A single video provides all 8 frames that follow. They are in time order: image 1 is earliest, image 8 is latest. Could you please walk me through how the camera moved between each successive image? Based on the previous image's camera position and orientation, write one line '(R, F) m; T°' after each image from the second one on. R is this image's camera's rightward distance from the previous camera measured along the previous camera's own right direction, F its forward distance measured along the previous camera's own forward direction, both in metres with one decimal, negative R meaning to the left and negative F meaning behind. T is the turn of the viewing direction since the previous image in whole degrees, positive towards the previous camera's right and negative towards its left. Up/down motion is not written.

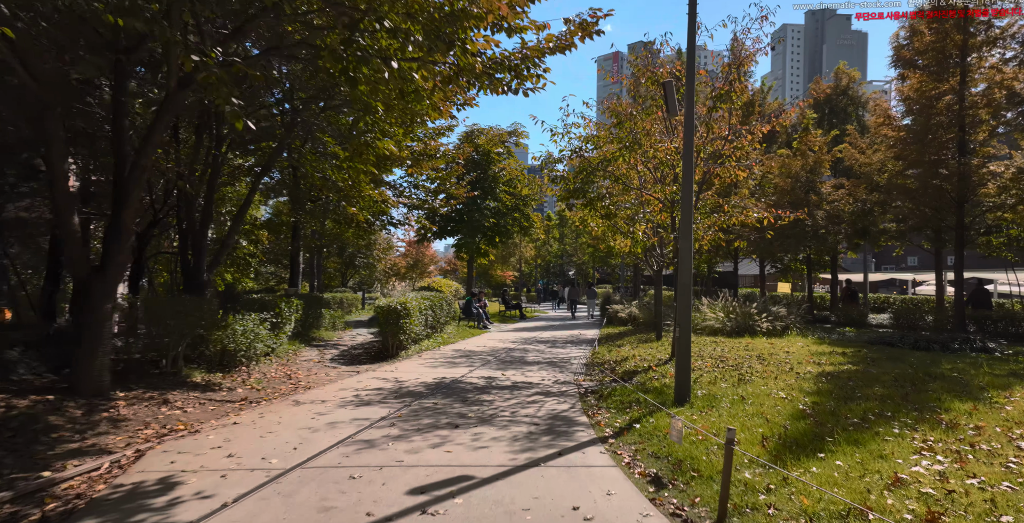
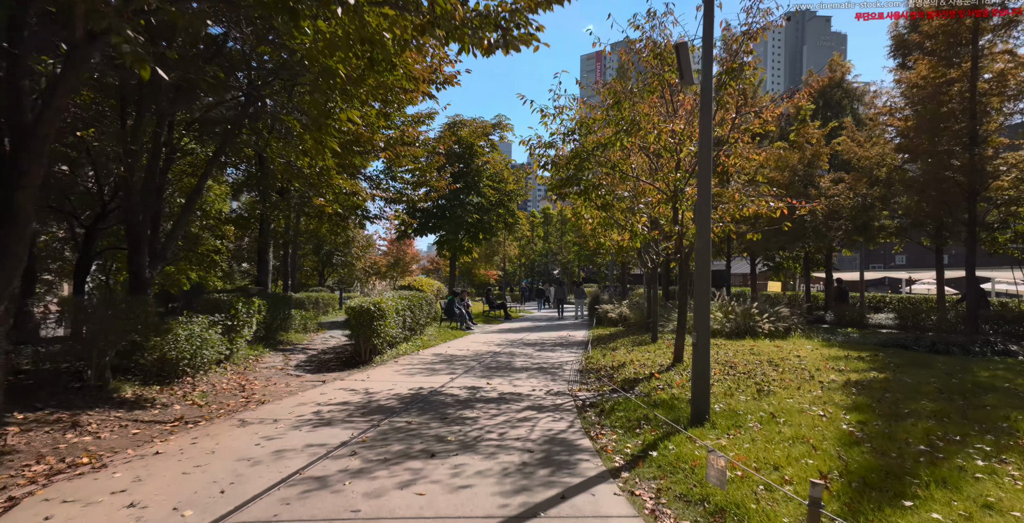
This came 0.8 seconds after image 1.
(0.0, +1.0) m; +2°
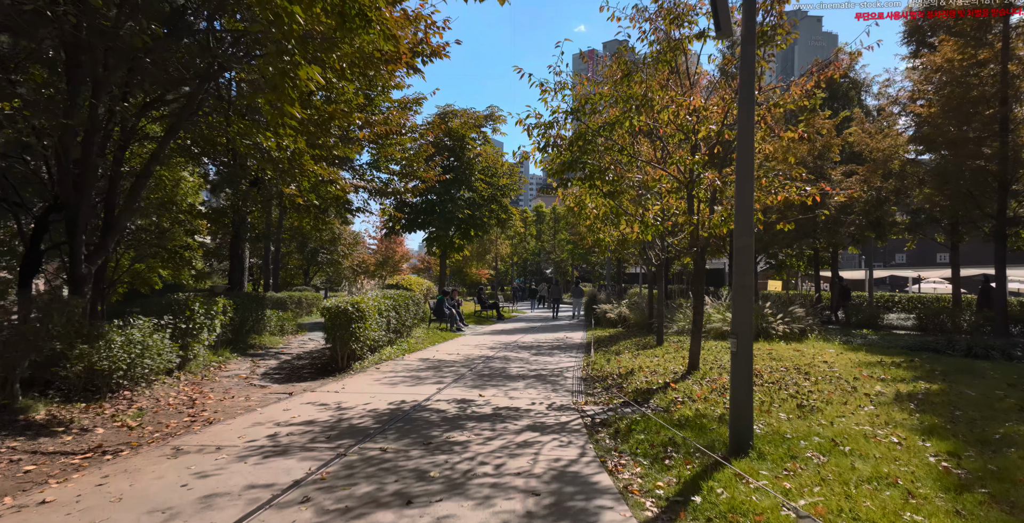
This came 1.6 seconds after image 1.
(-0.1, +1.0) m; +1°
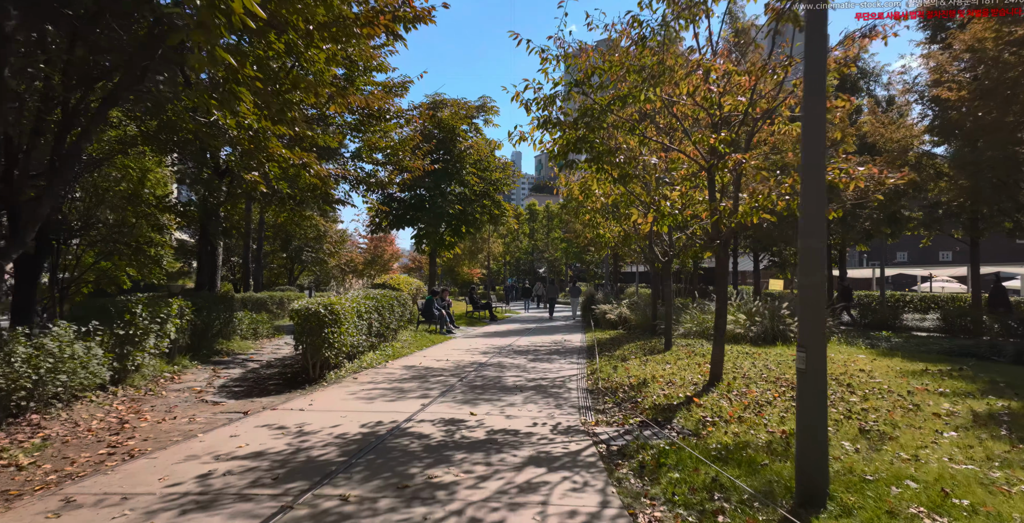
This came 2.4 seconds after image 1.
(-0.1, +1.1) m; +1°
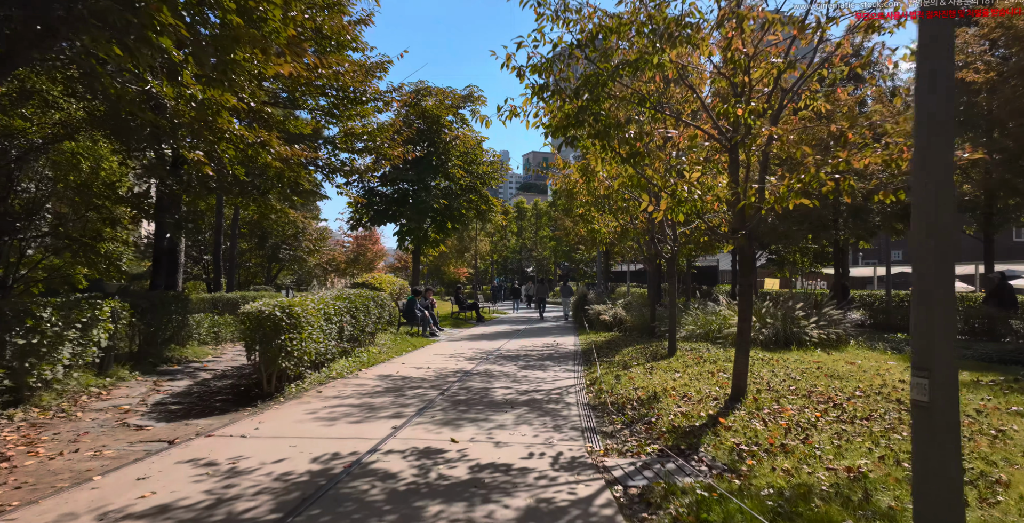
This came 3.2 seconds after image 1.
(0.0, +1.1) m; +1°
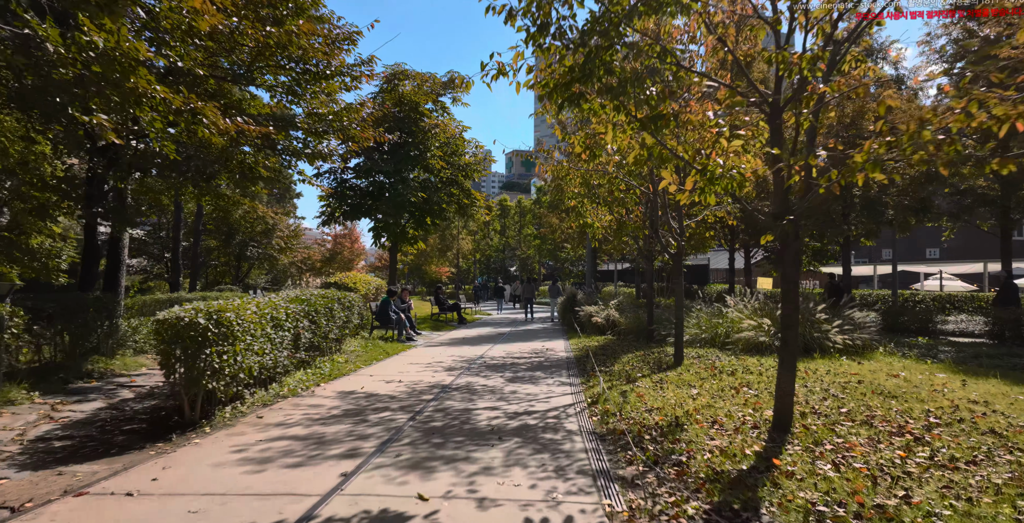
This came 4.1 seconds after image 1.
(0.0, +1.3) m; +2°
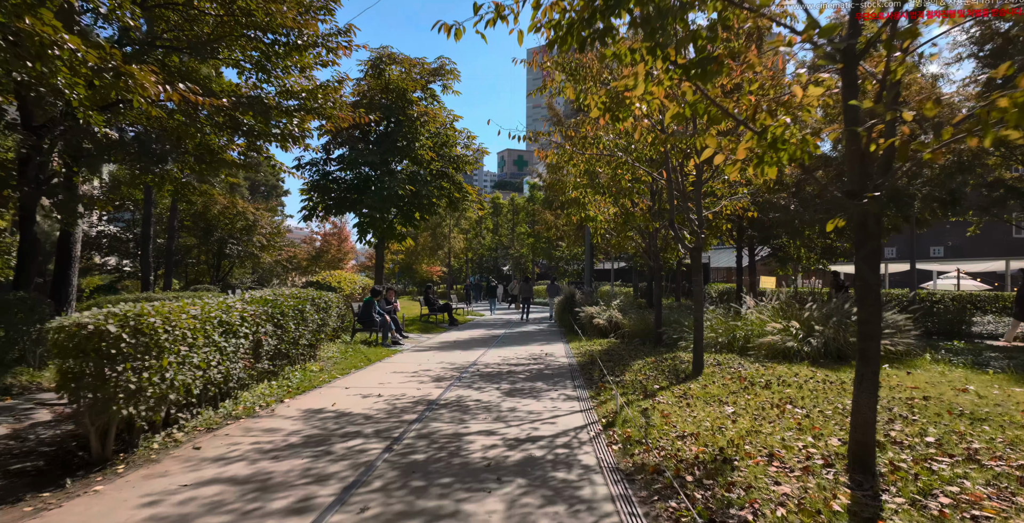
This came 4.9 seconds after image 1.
(-0.1, +1.2) m; +1°
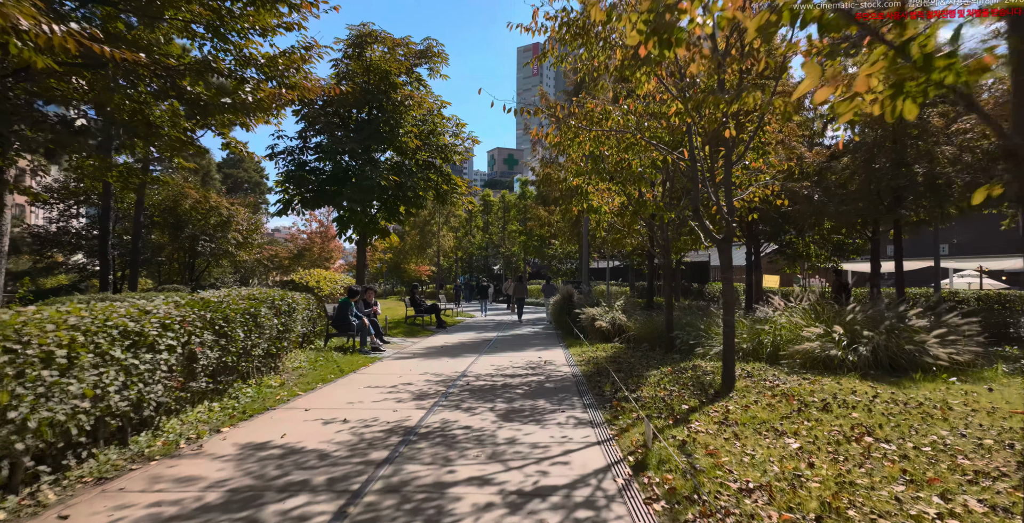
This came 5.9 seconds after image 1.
(-0.1, +1.4) m; +1°
